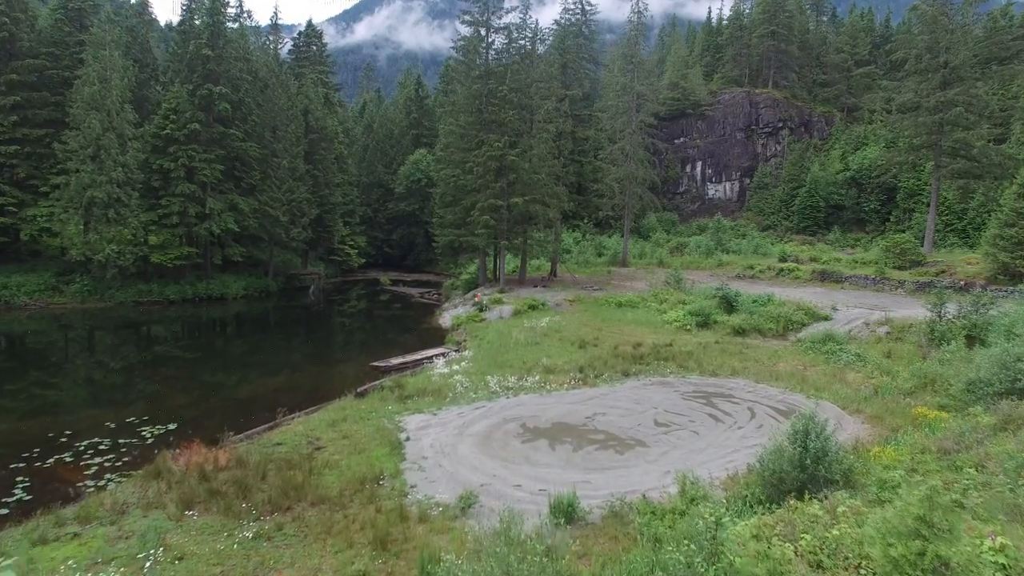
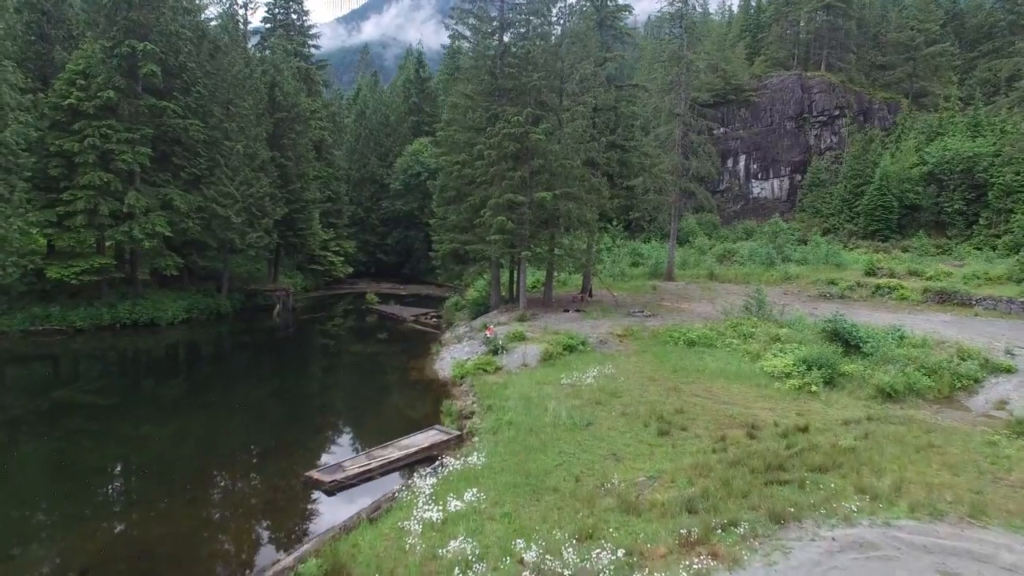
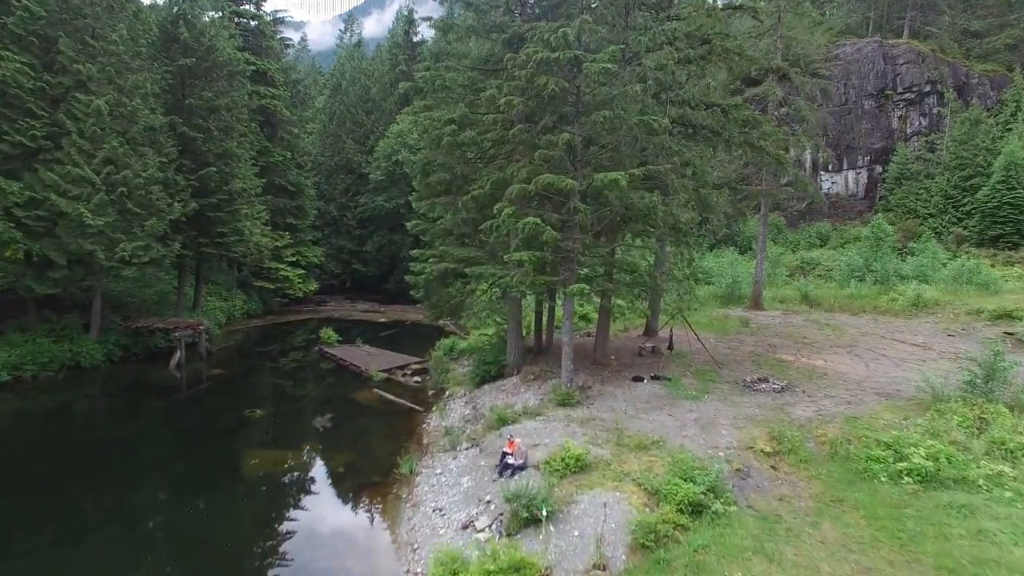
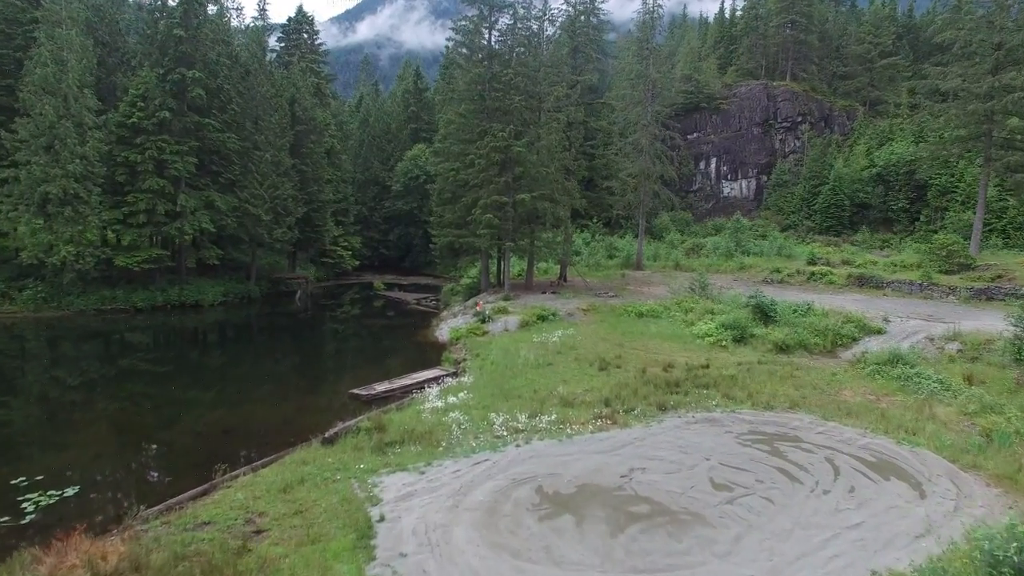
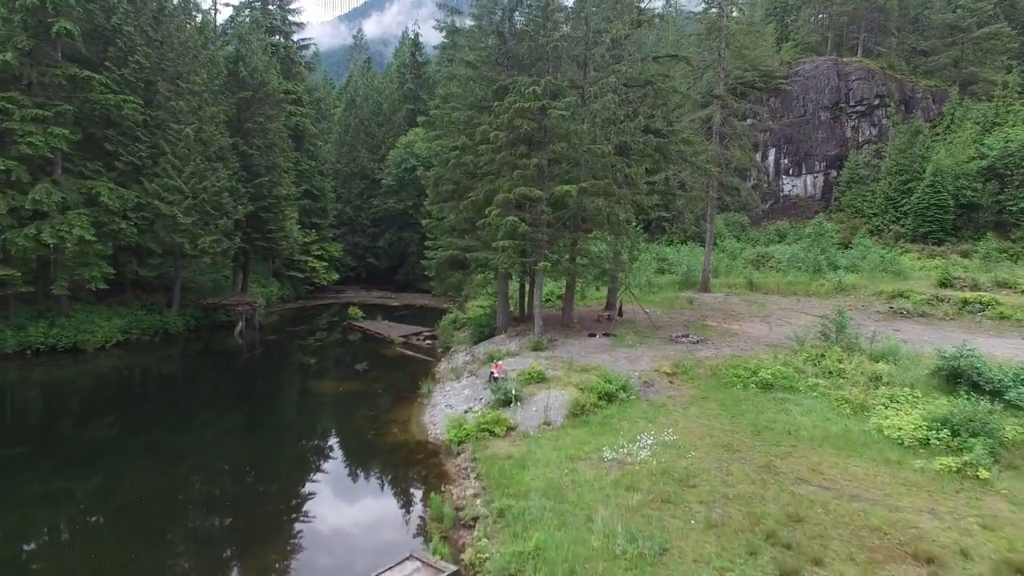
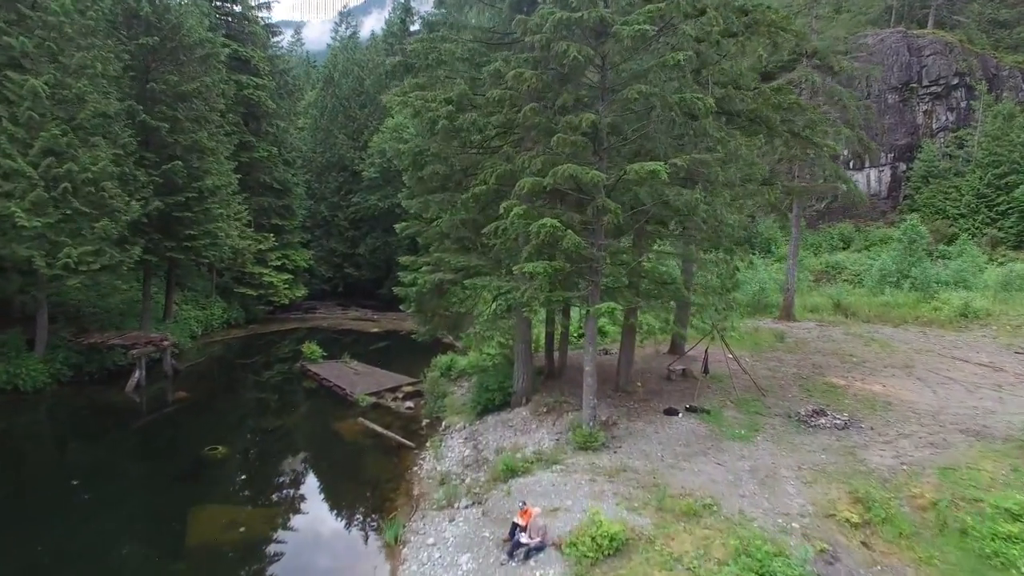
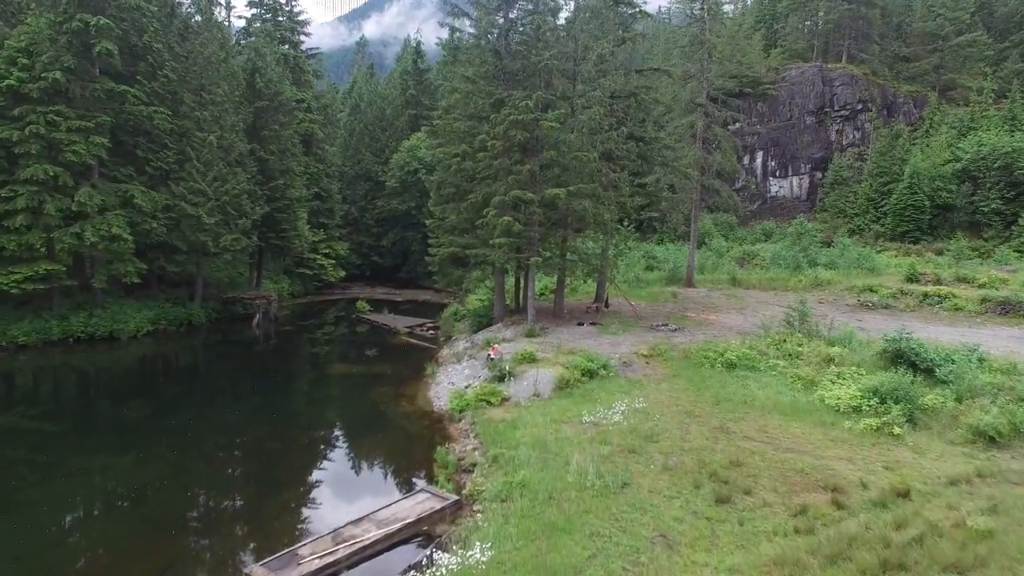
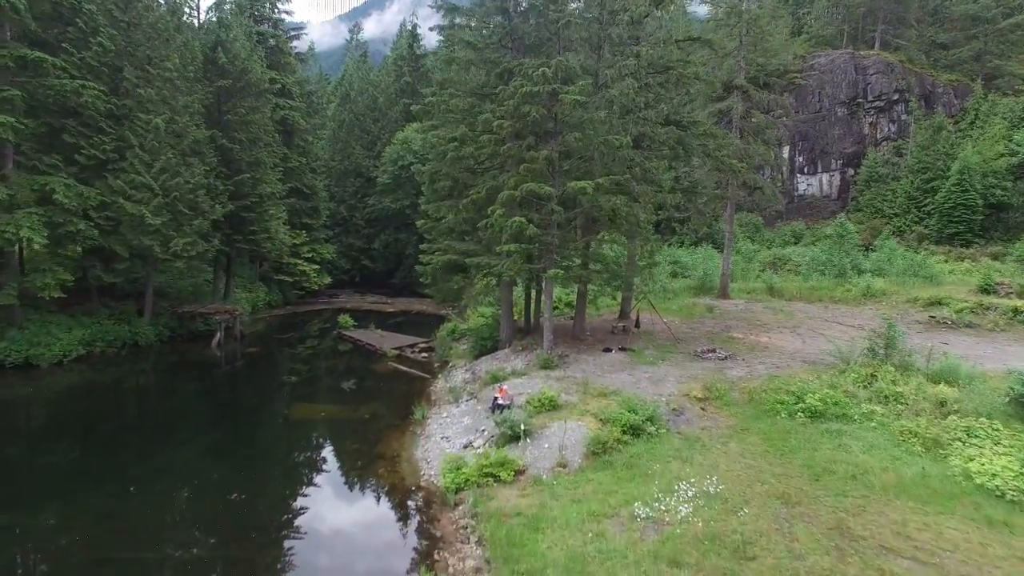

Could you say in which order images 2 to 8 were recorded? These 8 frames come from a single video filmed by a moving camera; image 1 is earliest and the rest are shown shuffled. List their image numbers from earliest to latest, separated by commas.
4, 2, 7, 5, 8, 3, 6
